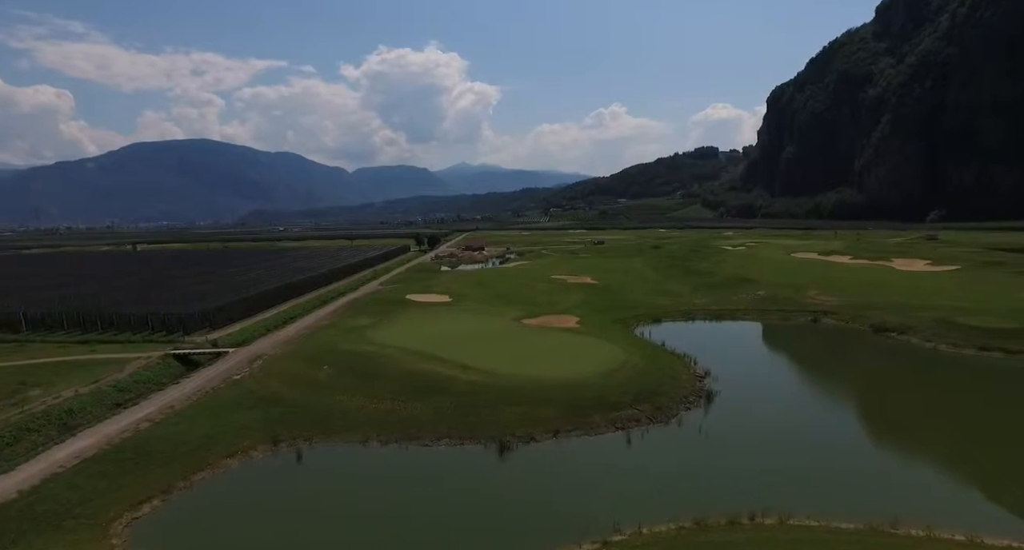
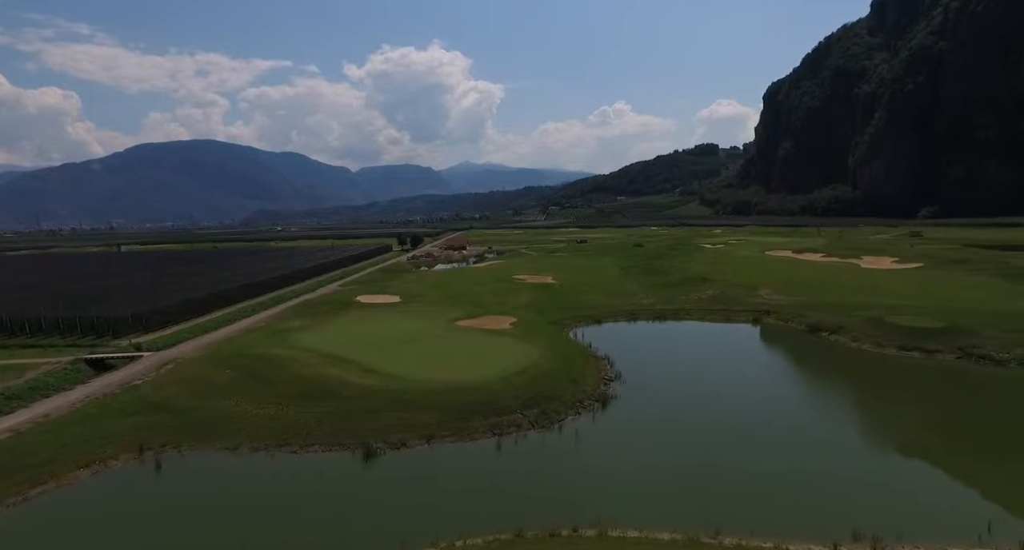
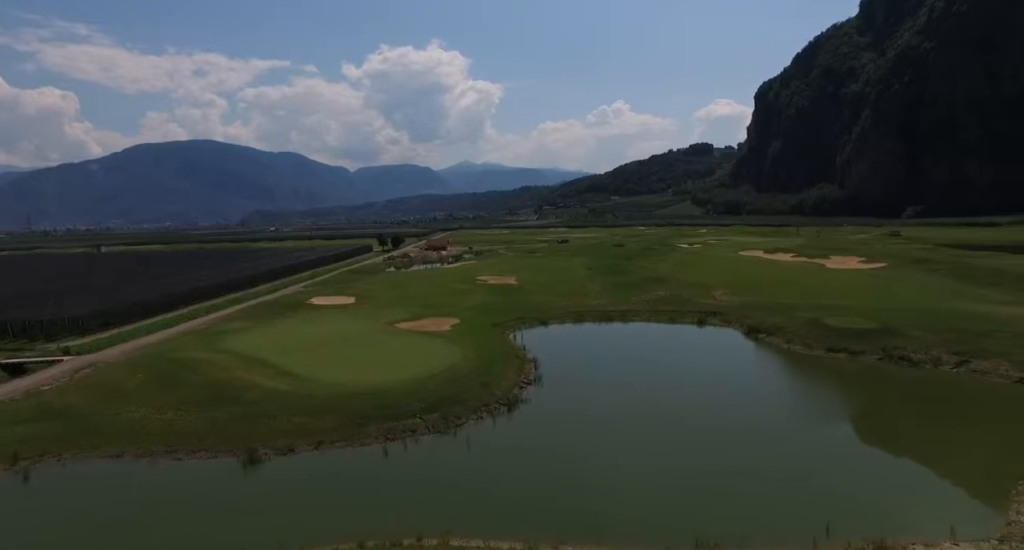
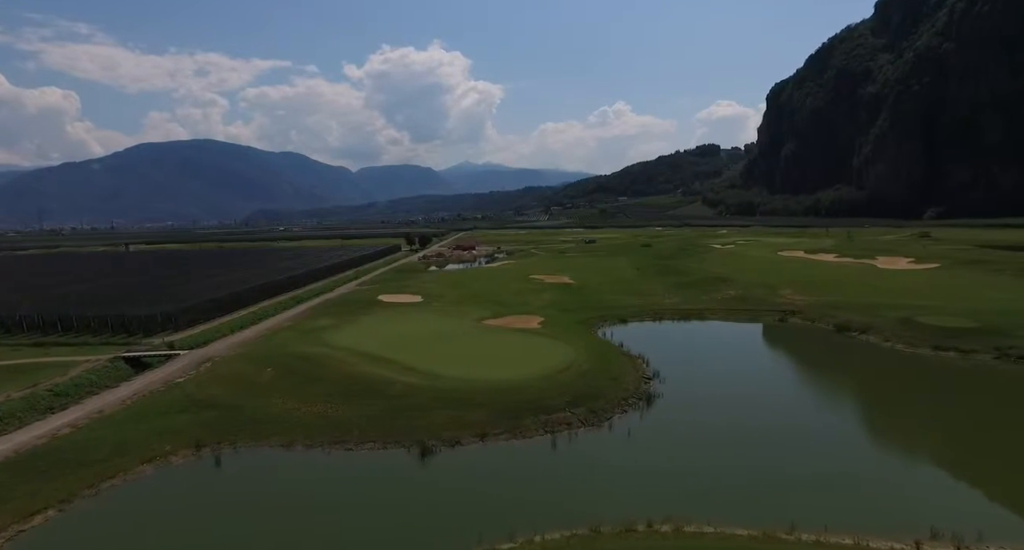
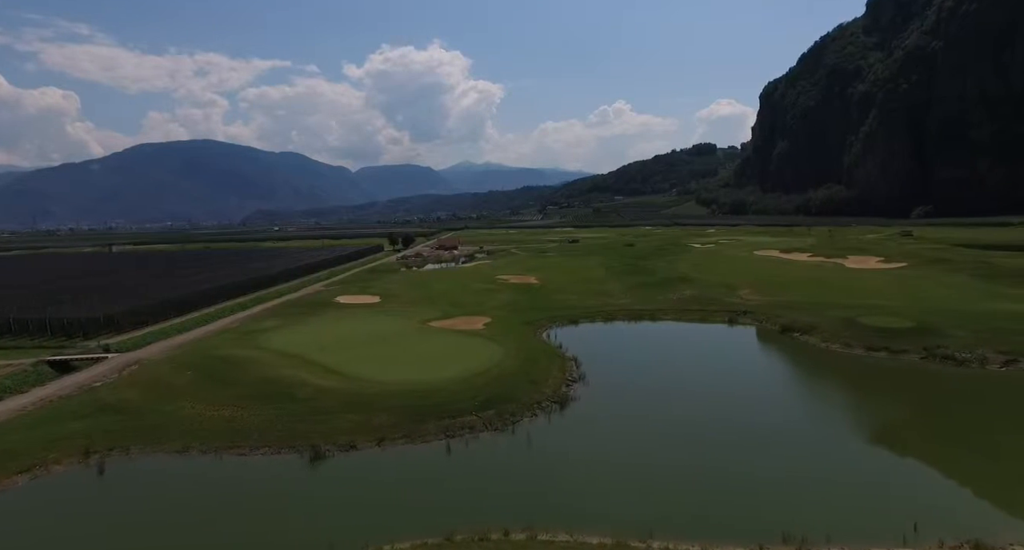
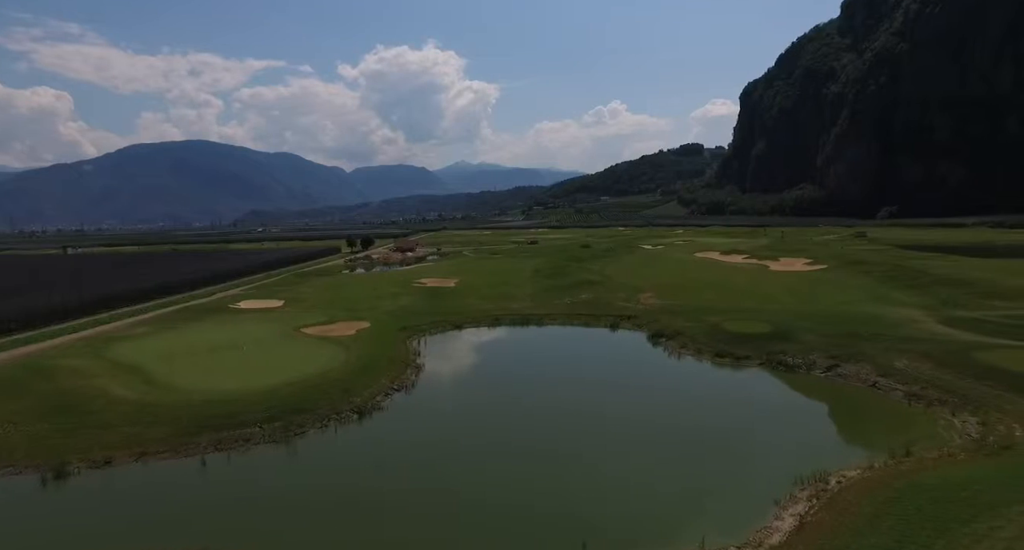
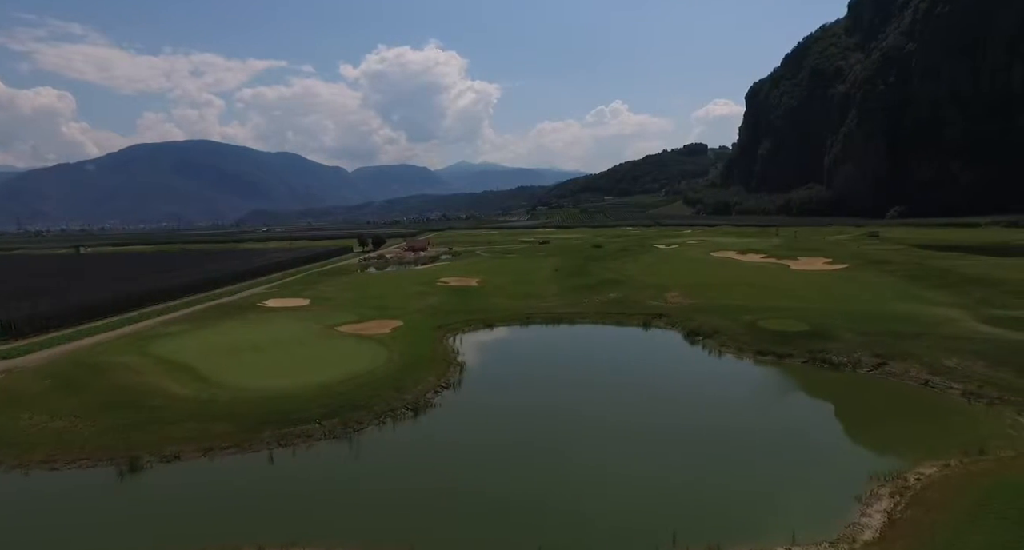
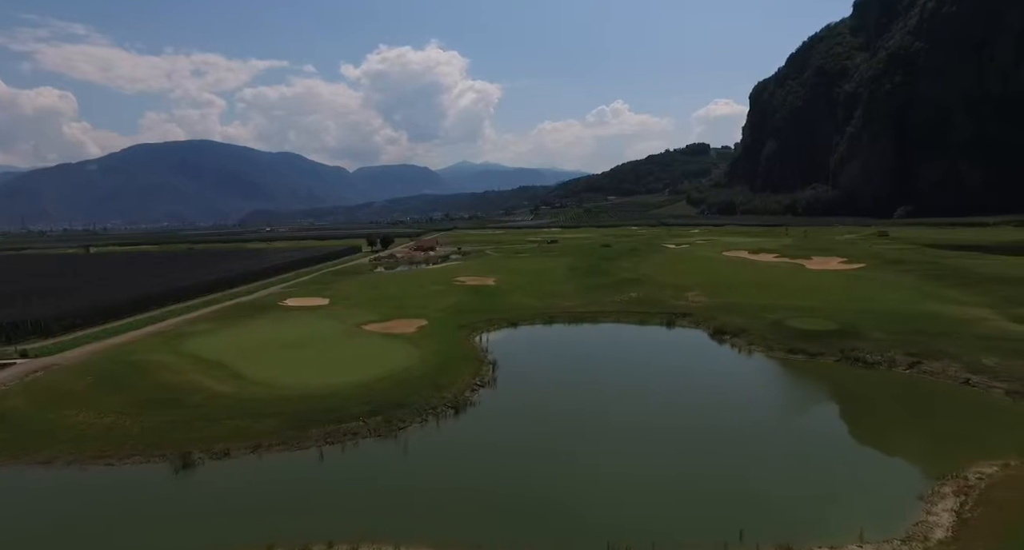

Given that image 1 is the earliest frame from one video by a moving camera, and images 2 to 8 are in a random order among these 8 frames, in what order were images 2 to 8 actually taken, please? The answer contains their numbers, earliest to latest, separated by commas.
4, 2, 5, 3, 8, 7, 6
